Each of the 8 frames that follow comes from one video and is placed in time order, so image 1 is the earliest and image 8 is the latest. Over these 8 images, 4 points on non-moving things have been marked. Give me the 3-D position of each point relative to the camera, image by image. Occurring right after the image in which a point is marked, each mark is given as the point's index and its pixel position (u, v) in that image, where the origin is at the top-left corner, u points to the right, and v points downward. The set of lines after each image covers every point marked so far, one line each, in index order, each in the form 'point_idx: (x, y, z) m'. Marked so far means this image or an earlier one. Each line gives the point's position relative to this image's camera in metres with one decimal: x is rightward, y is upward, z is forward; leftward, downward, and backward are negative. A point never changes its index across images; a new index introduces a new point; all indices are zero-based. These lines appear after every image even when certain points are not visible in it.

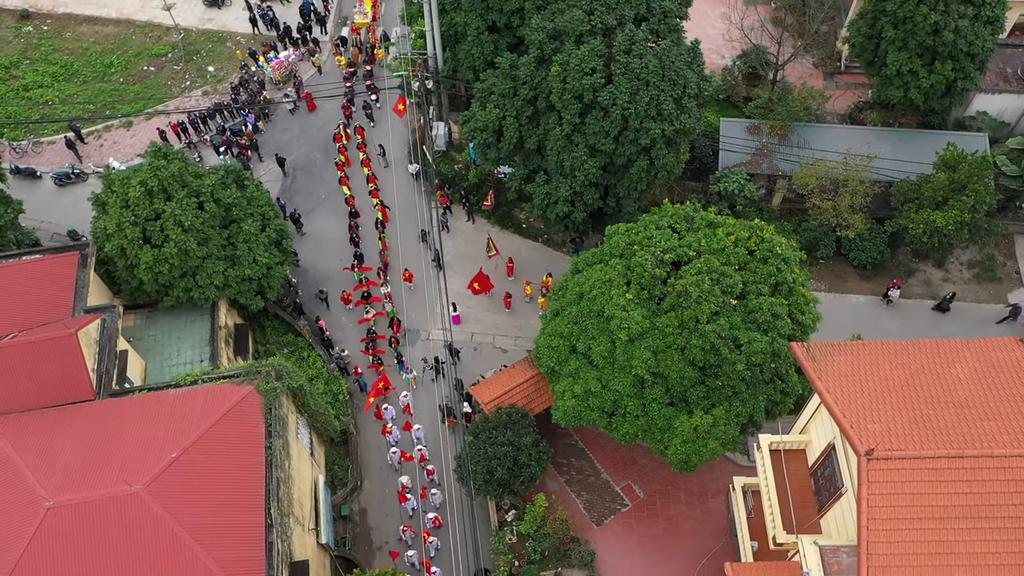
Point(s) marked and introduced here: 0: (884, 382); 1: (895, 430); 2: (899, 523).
0: (+8.1, -2.1, +18.1) m
1: (+7.5, -2.8, +16.4) m
2: (+7.1, -4.3, +15.5) m
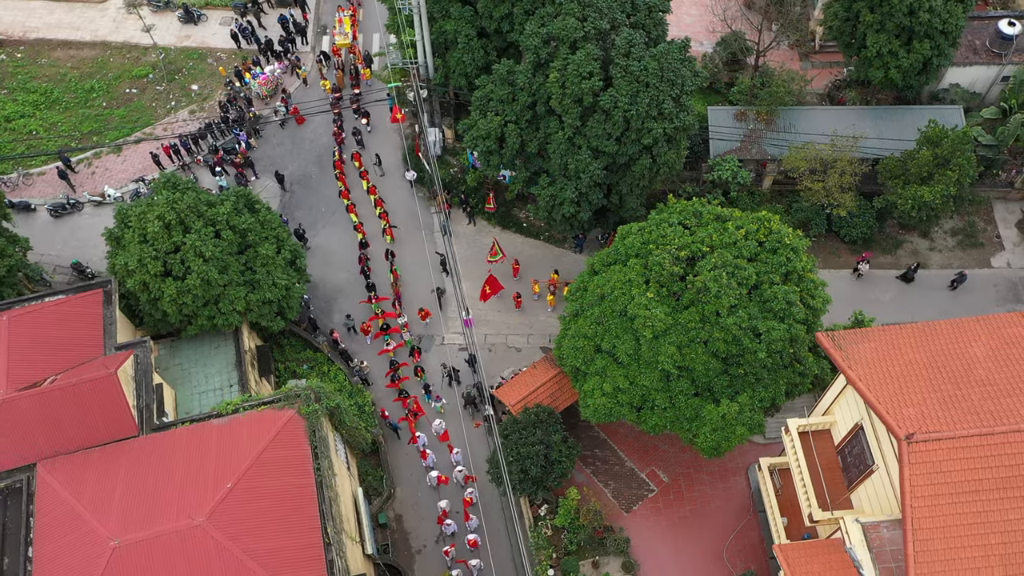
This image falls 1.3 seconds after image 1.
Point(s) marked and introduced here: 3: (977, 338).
0: (+9.2, -1.8, +19.3) m
1: (+8.8, -2.6, +17.6) m
2: (+8.5, -4.2, +16.7) m
3: (+10.9, -1.2, +19.7) m
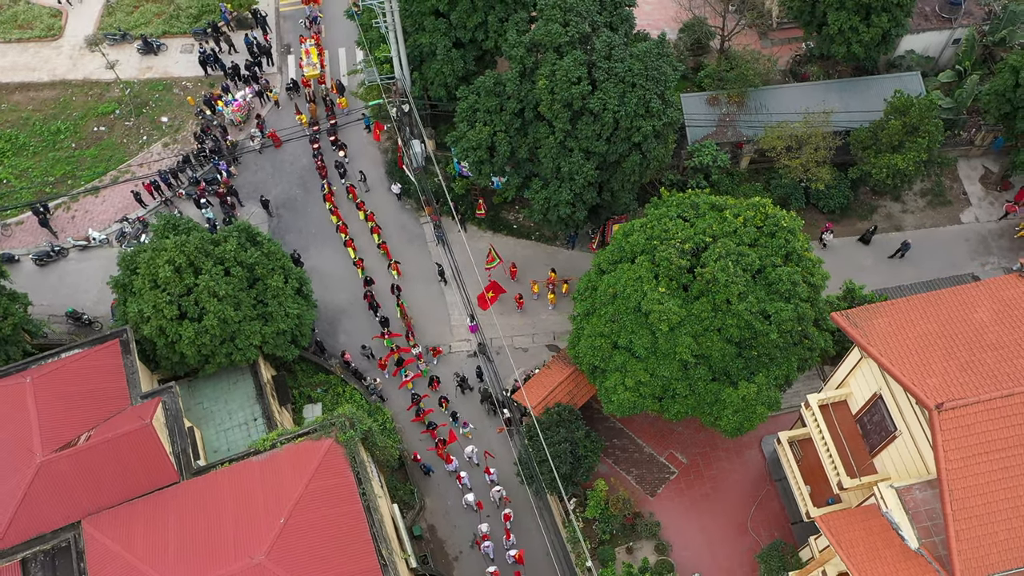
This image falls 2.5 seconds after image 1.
0: (+10.2, -1.2, +20.6) m
1: (+9.9, -2.1, +19.0) m
2: (+9.9, -3.7, +18.1) m
3: (+11.8, -0.4, +21.1) m
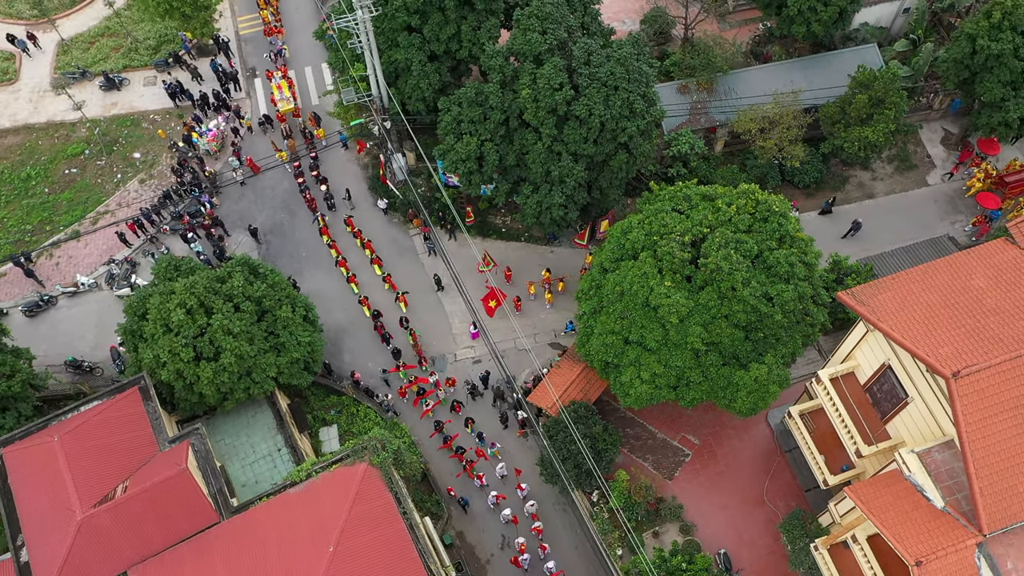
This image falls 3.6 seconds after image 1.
0: (+10.9, -0.5, +21.9) m
1: (+10.8, -1.5, +20.2) m
2: (+11.0, -3.1, +19.4) m
3: (+12.4, +0.5, +22.4) m
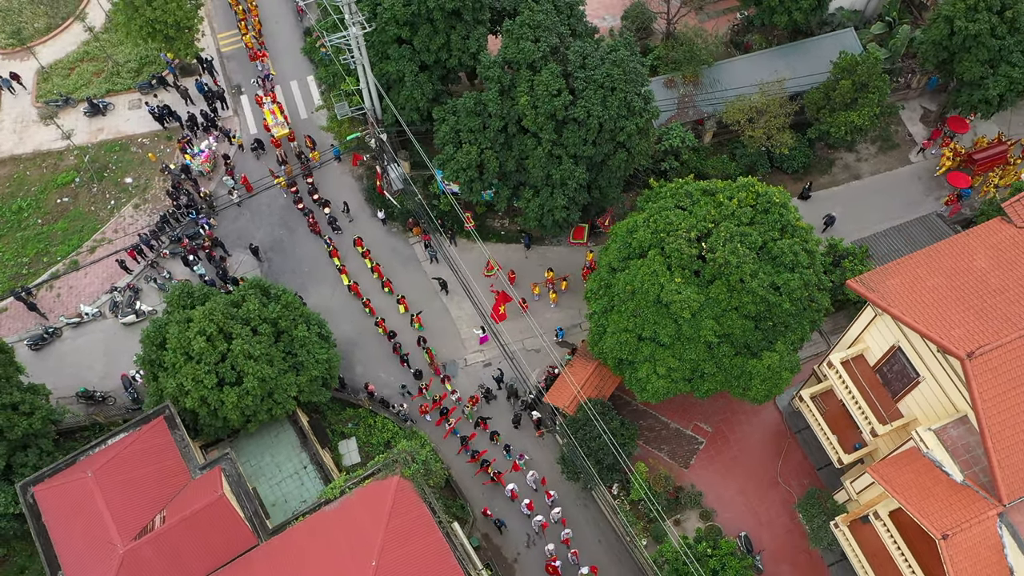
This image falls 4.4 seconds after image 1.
0: (+11.5, -0.1, +22.8) m
1: (+11.6, -1.0, +21.1) m
2: (+11.9, -2.6, +20.3) m
3: (+13.0, +1.0, +23.3) m
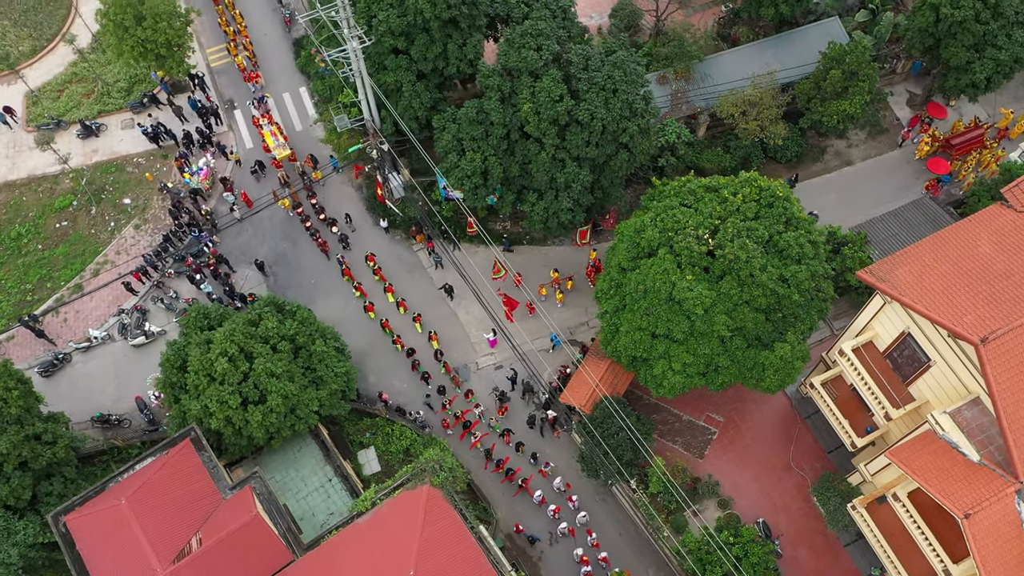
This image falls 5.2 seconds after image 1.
0: (+12.1, +0.3, +23.5) m
1: (+12.3, -0.7, +21.9) m
2: (+12.7, -2.3, +21.1) m
3: (+13.5, +1.4, +24.1) m
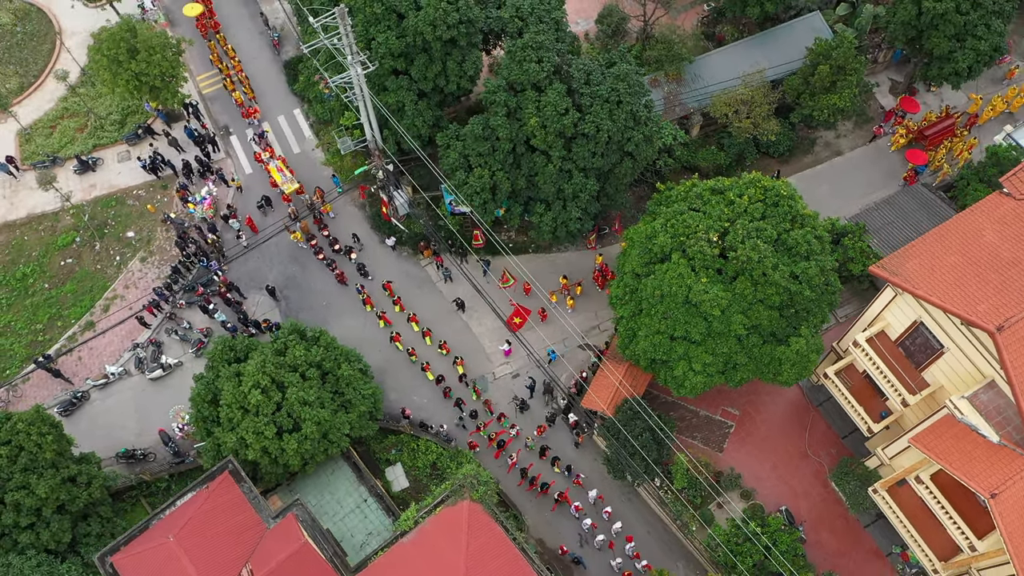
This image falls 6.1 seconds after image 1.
0: (+13.0, +0.6, +24.6) m
1: (+13.2, -0.4, +23.0) m
2: (+13.8, -2.0, +22.2) m
3: (+14.2, +1.8, +25.2) m
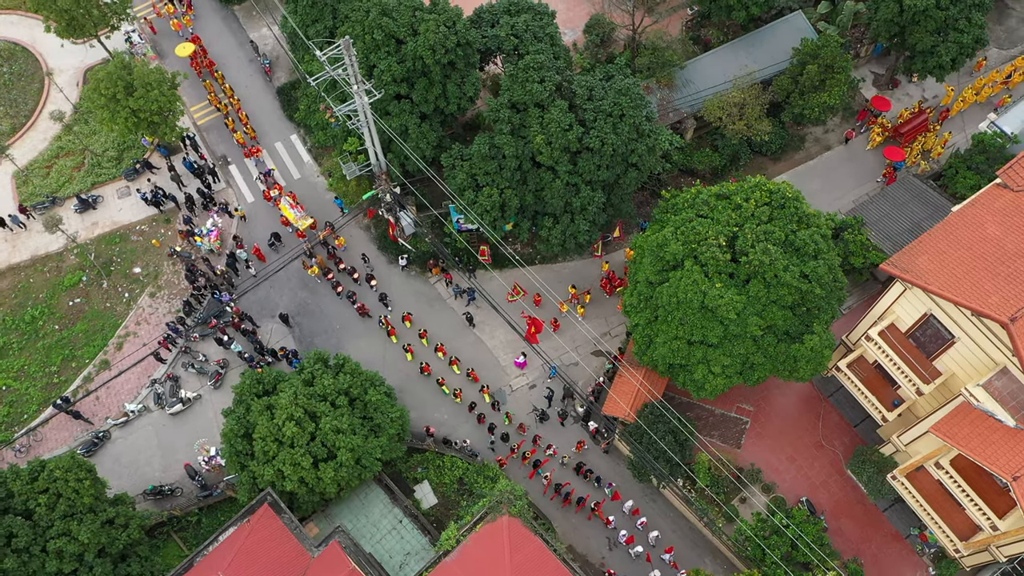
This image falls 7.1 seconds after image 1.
0: (+13.7, +0.8, +25.6) m
1: (+14.1, -0.2, +24.0) m
2: (+14.8, -1.7, +23.3) m
3: (+14.9, +2.1, +26.2) m
